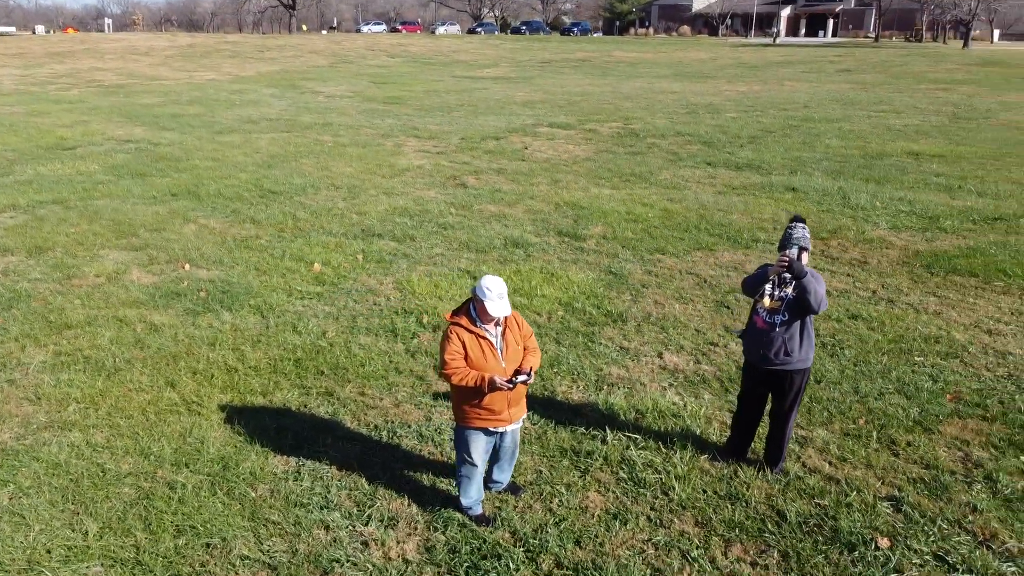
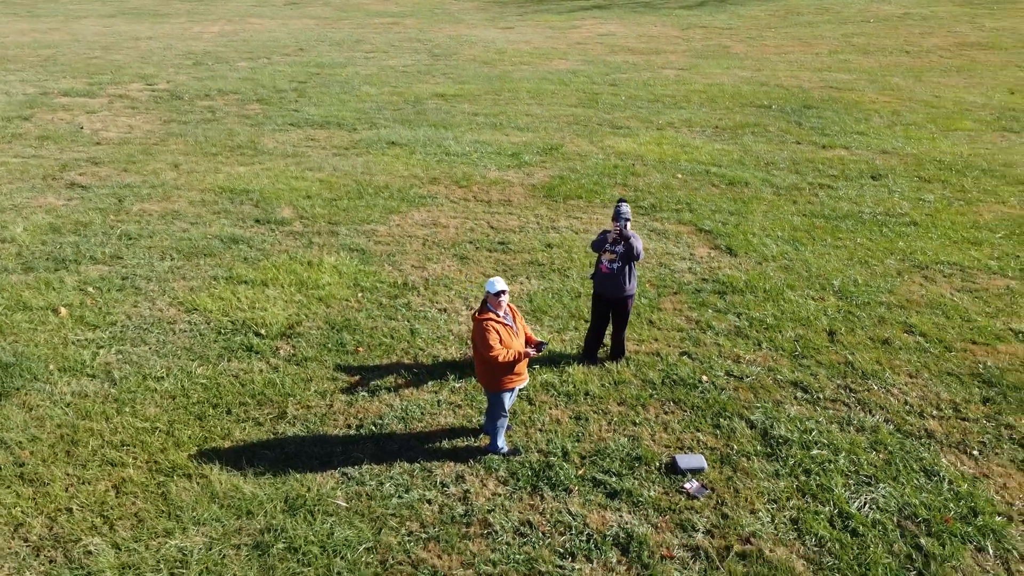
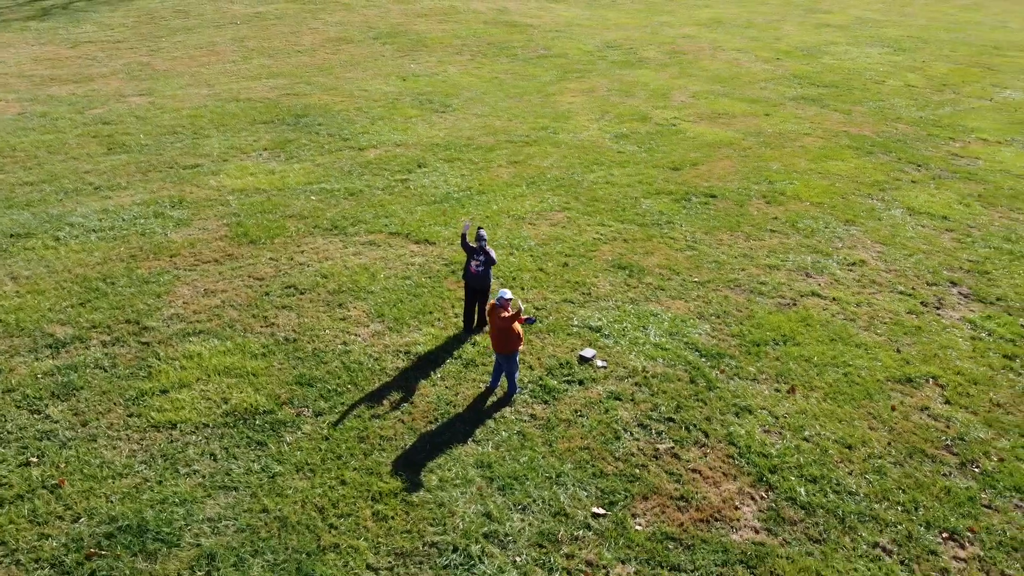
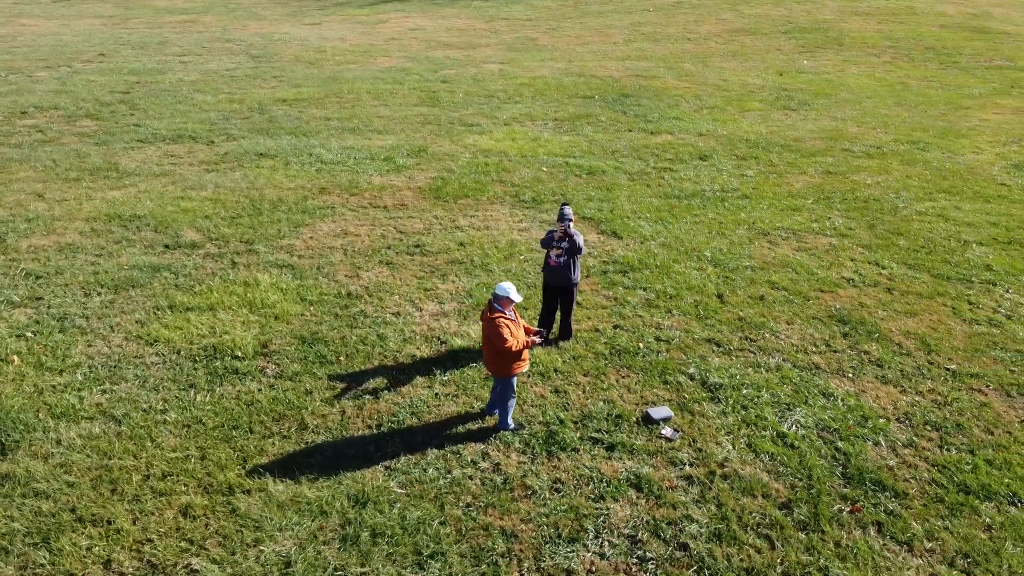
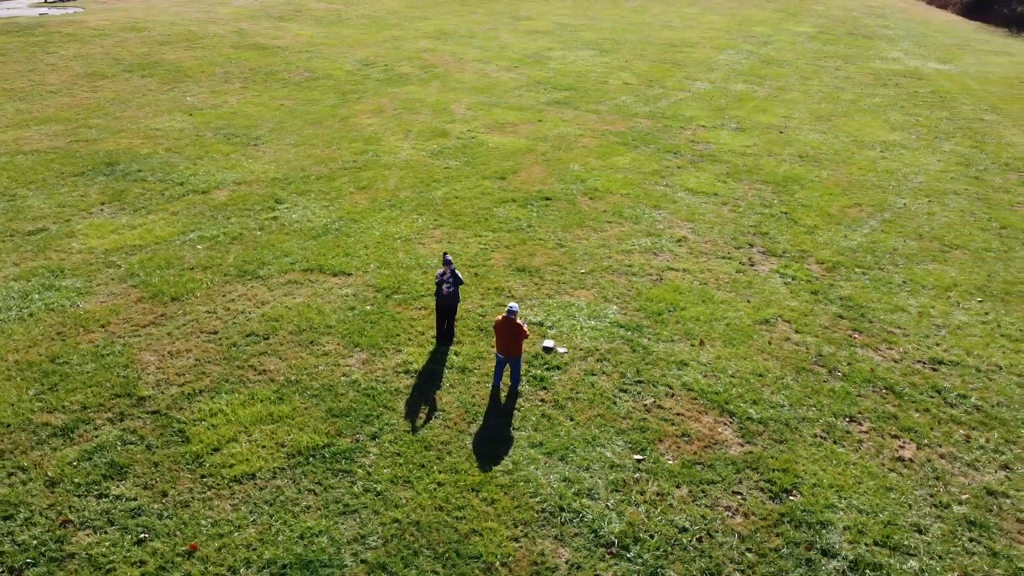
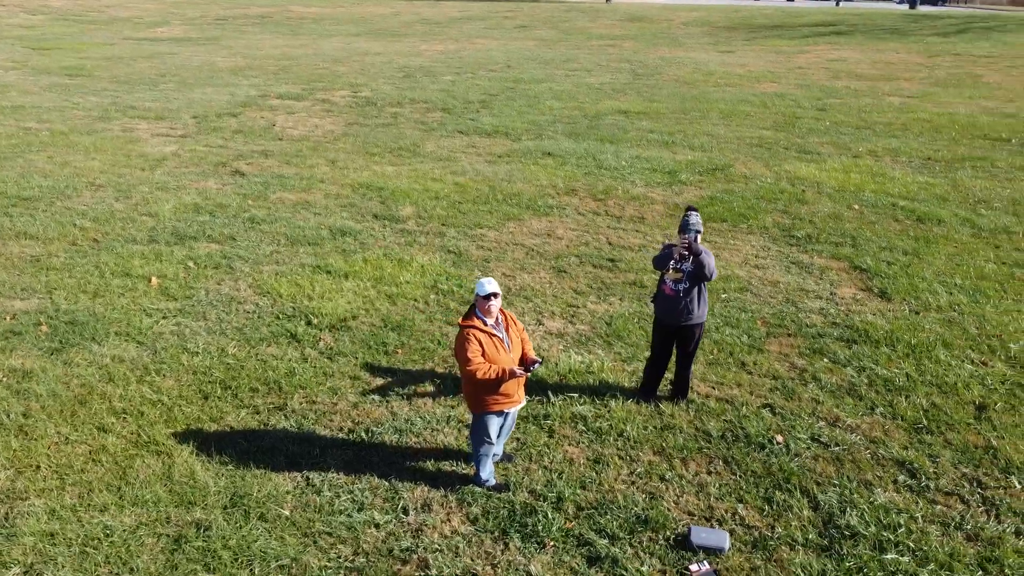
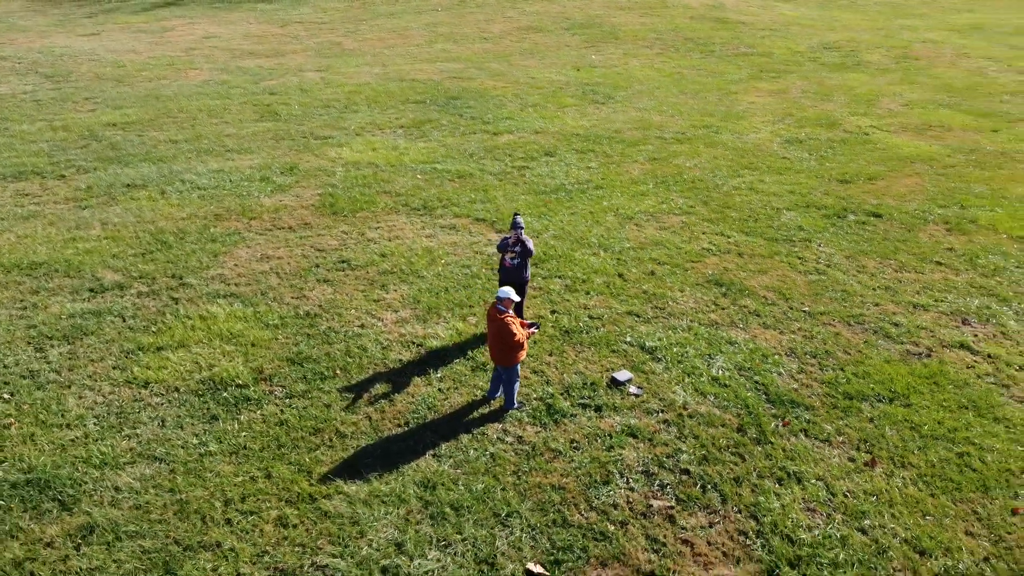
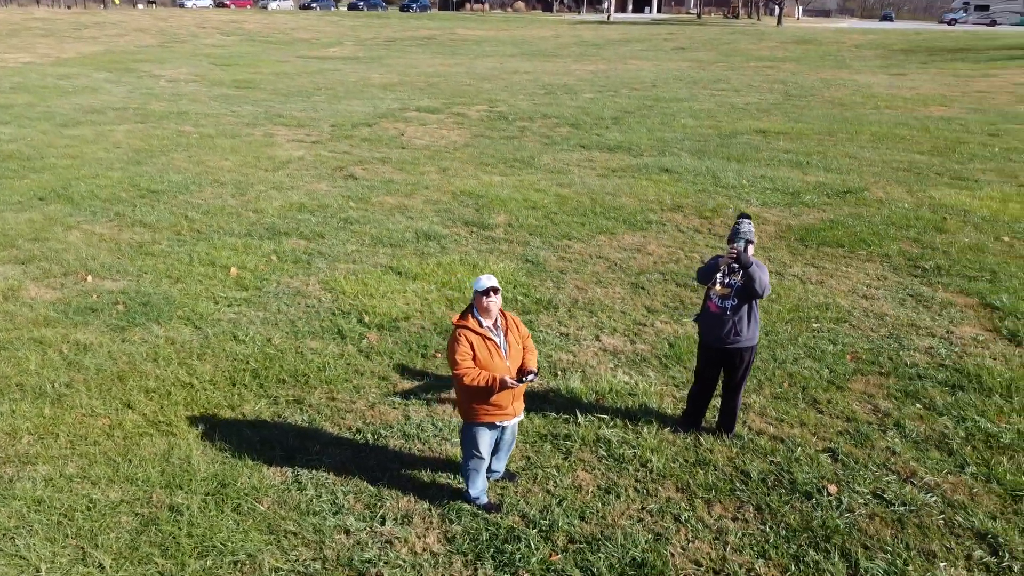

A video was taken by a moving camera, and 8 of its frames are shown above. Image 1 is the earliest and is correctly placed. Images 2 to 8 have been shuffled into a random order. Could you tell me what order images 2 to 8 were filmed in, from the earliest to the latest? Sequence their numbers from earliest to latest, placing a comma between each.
8, 6, 2, 4, 7, 3, 5
